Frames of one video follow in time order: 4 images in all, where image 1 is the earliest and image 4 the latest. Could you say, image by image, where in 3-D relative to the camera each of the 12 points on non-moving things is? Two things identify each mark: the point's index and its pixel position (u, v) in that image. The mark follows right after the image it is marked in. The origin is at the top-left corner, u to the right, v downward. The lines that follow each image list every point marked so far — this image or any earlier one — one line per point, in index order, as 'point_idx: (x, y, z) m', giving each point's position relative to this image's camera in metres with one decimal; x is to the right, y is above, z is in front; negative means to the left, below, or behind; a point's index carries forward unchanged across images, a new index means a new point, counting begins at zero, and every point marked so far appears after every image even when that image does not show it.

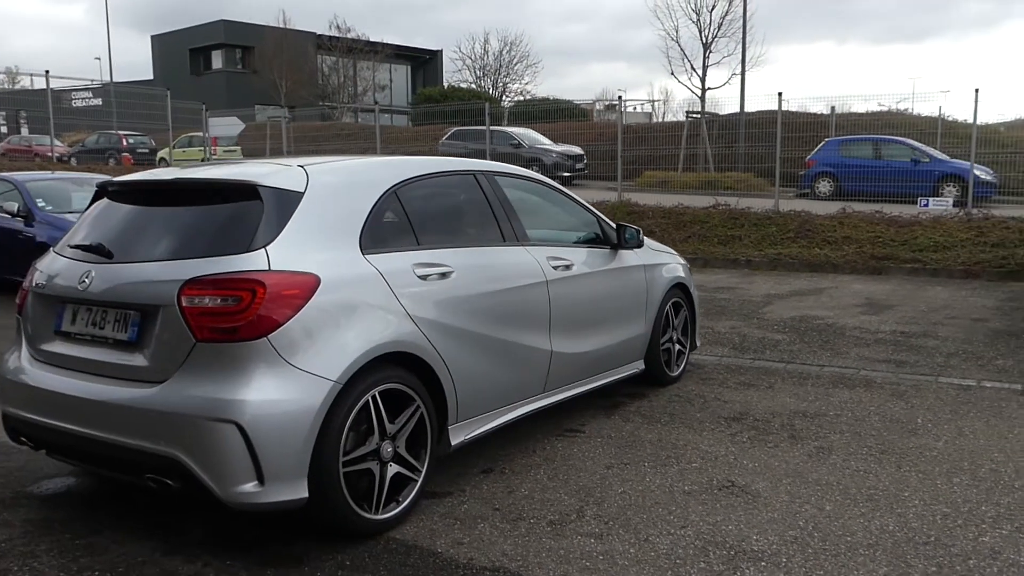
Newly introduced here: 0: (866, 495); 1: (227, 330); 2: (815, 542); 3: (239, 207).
0: (+1.6, -0.9, +4.0) m
1: (-1.0, -0.2, +3.2) m
2: (+1.2, -1.0, +3.5) m
3: (-1.1, +0.3, +3.6) m
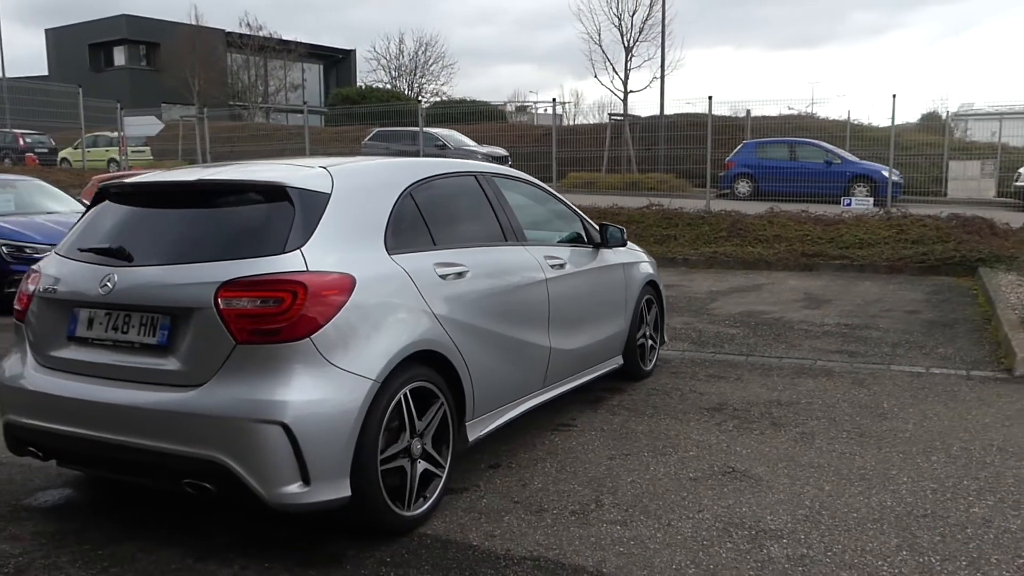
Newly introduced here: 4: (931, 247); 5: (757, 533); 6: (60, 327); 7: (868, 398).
0: (+1.7, -0.9, +4.3) m
1: (-0.9, -0.2, +3.2) m
2: (+1.3, -1.0, +3.7) m
3: (-1.0, +0.3, +3.6) m
4: (+5.2, +0.5, +11.0) m
5: (+1.0, -1.0, +3.6) m
6: (-1.9, -0.2, +3.7) m
7: (+2.3, -0.7, +5.7) m
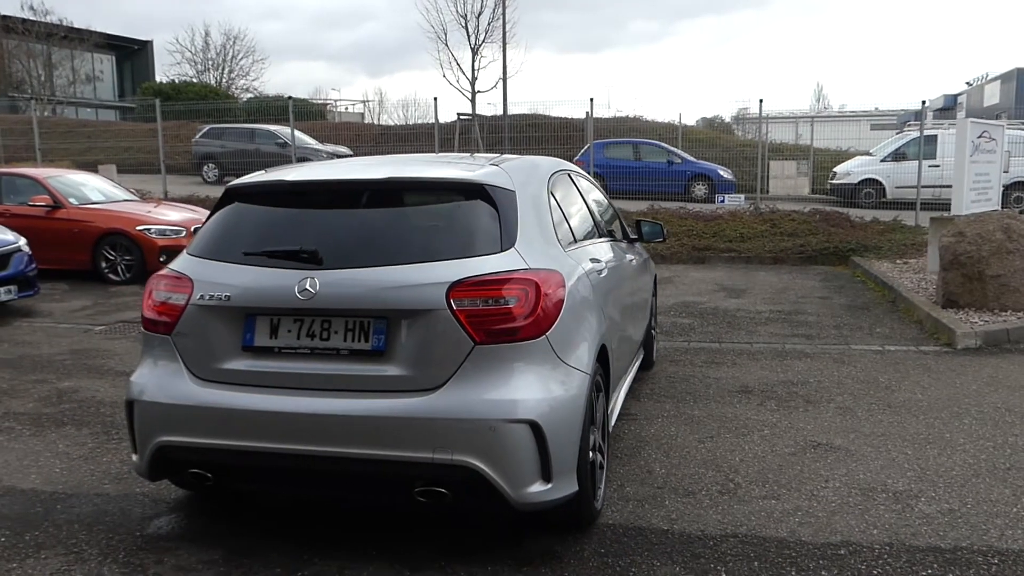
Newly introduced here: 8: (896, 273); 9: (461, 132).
0: (+2.2, -0.8, +4.8) m
1: (0.0, -0.2, +3.2) m
2: (+2.0, -0.9, +4.2) m
3: (-0.2, +0.3, +3.5) m
4: (+4.0, +0.7, +12.2) m
5: (+1.7, -0.9, +4.0) m
6: (-1.1, -0.2, +3.4) m
7: (+2.5, -0.6, +6.3) m
8: (+4.4, +0.2, +10.1) m
9: (-1.1, +3.2, +18.3) m
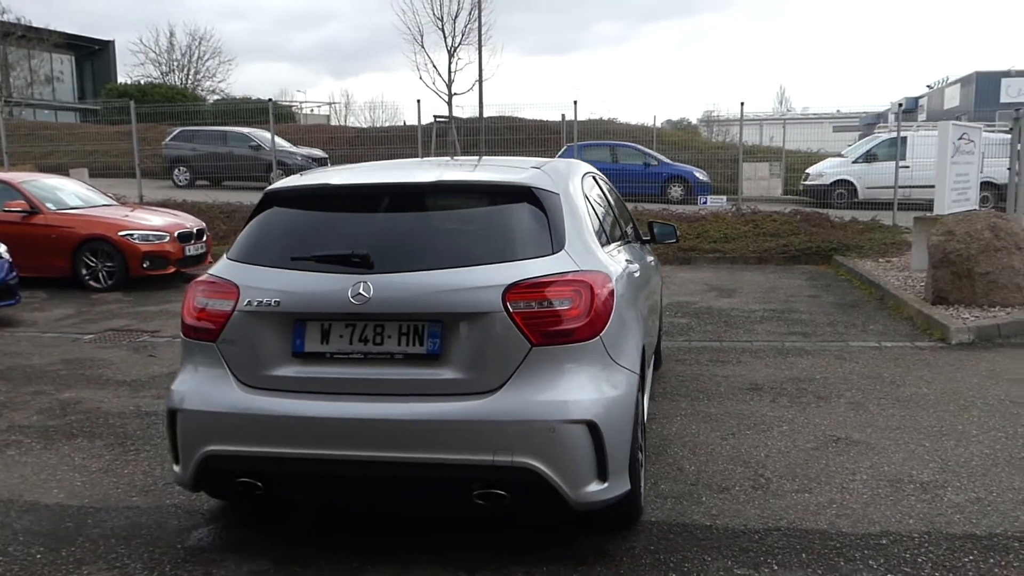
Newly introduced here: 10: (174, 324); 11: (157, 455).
0: (+2.4, -0.8, +5.0) m
1: (+0.2, -0.2, +3.3) m
2: (+2.2, -0.9, +4.4) m
3: (0.0, +0.3, +3.6) m
4: (+3.9, +0.7, +12.4) m
5: (+1.9, -0.9, +4.2) m
6: (-0.9, -0.2, +3.4) m
7: (+2.6, -0.6, +6.5) m
8: (+4.3, +0.2, +10.3) m
9: (-1.5, +3.2, +18.3) m
10: (-3.5, -0.4, +9.2) m
11: (-2.0, -0.9, +4.9) m
